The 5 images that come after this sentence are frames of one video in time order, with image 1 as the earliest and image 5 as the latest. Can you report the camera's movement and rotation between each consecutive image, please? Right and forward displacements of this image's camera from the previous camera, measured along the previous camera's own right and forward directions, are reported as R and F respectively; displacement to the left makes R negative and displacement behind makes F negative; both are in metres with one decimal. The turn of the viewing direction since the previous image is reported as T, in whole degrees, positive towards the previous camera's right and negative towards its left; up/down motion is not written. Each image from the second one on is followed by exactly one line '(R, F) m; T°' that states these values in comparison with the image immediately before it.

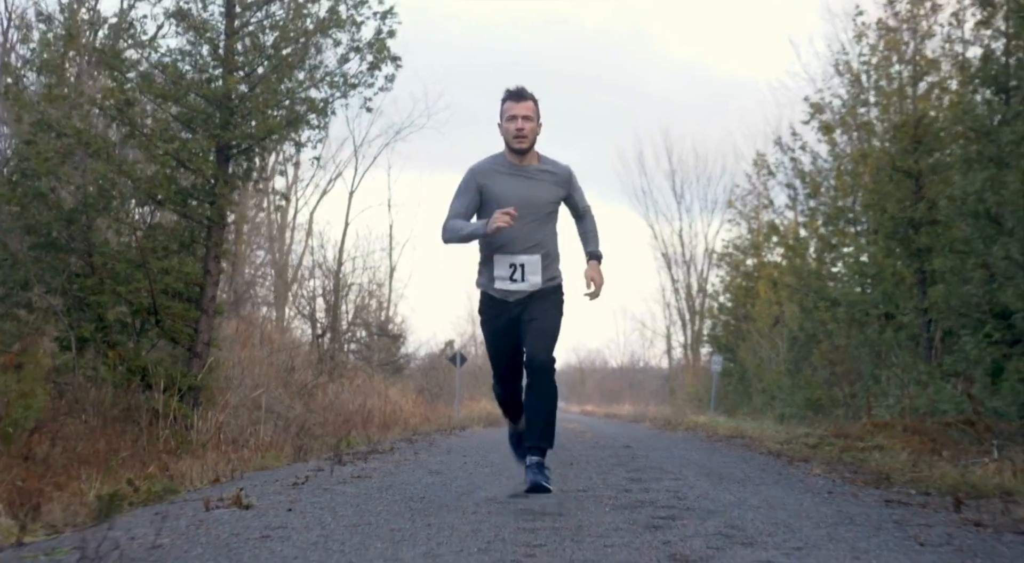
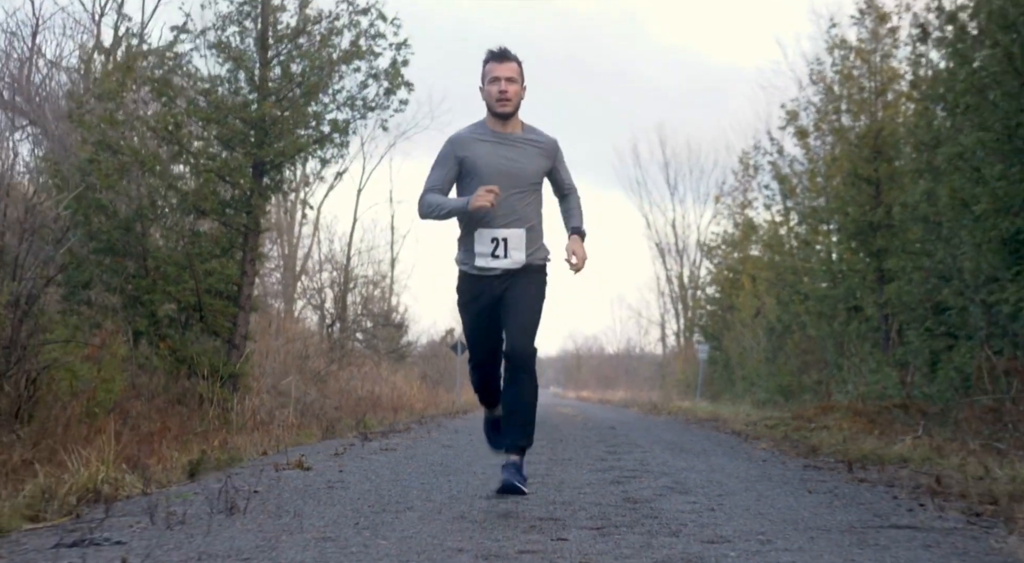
(0.0, -1.7) m; 0°
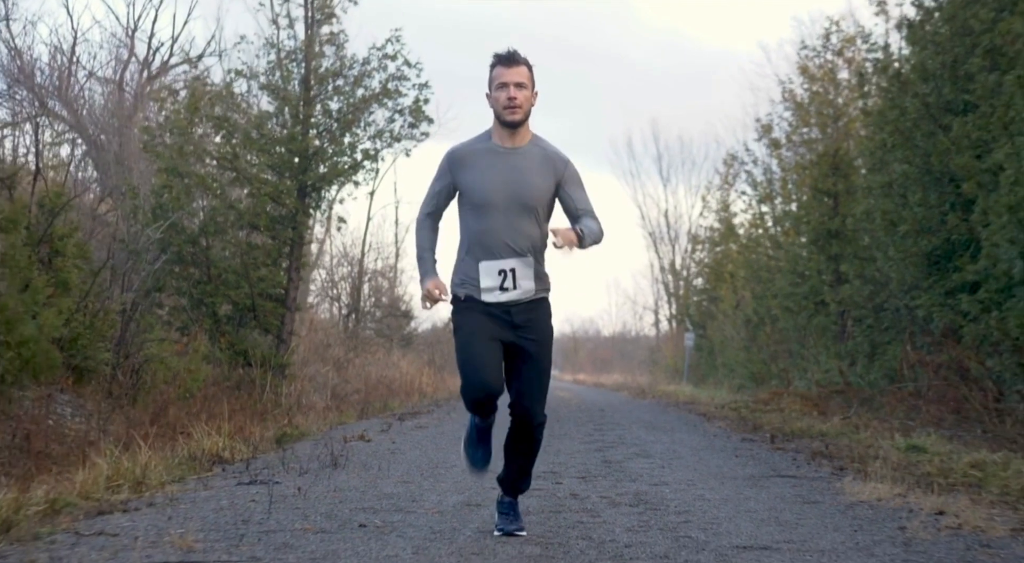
(-0.1, -2.5) m; 0°
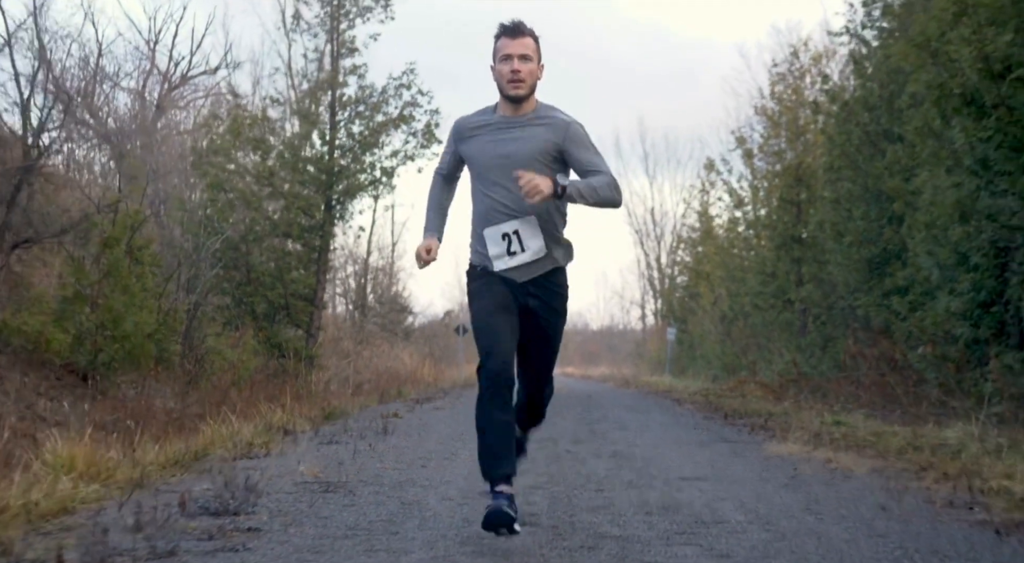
(-0.2, -2.4) m; +1°
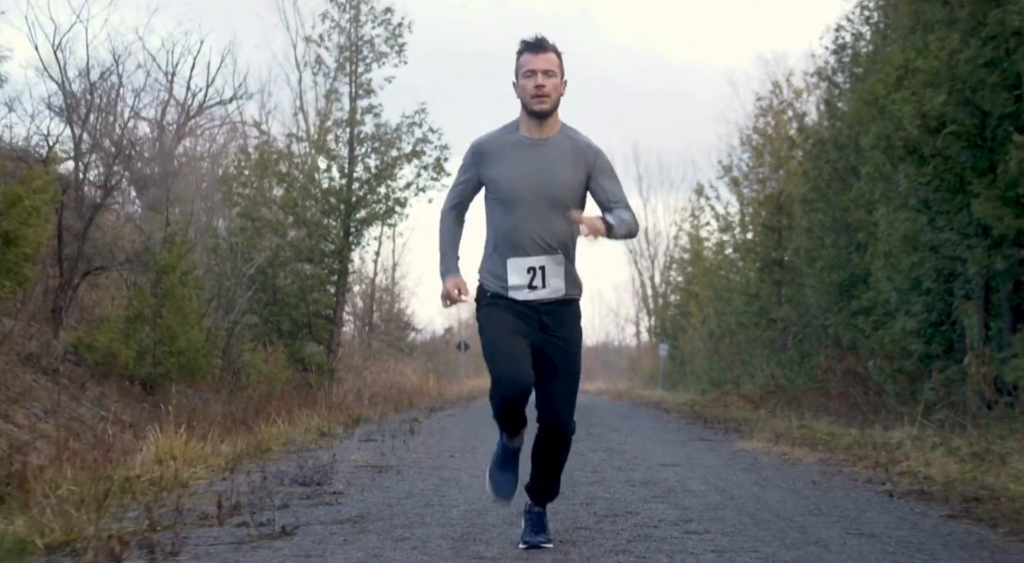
(-0.1, -1.8) m; 0°
